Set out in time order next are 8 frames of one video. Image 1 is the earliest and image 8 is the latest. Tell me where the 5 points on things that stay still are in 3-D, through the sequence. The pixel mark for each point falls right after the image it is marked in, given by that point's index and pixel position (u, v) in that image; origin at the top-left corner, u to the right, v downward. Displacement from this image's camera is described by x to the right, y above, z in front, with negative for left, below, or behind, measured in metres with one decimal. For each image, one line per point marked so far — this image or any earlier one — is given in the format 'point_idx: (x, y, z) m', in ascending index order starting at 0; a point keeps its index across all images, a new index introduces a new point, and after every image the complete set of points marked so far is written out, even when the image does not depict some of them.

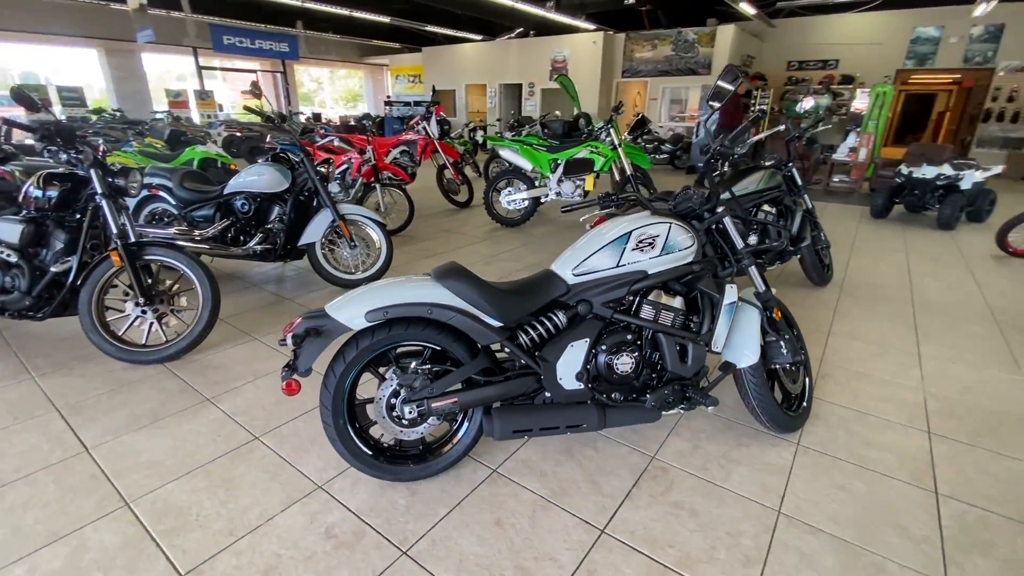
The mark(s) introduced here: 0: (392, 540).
0: (-0.3, -0.7, +1.4) m
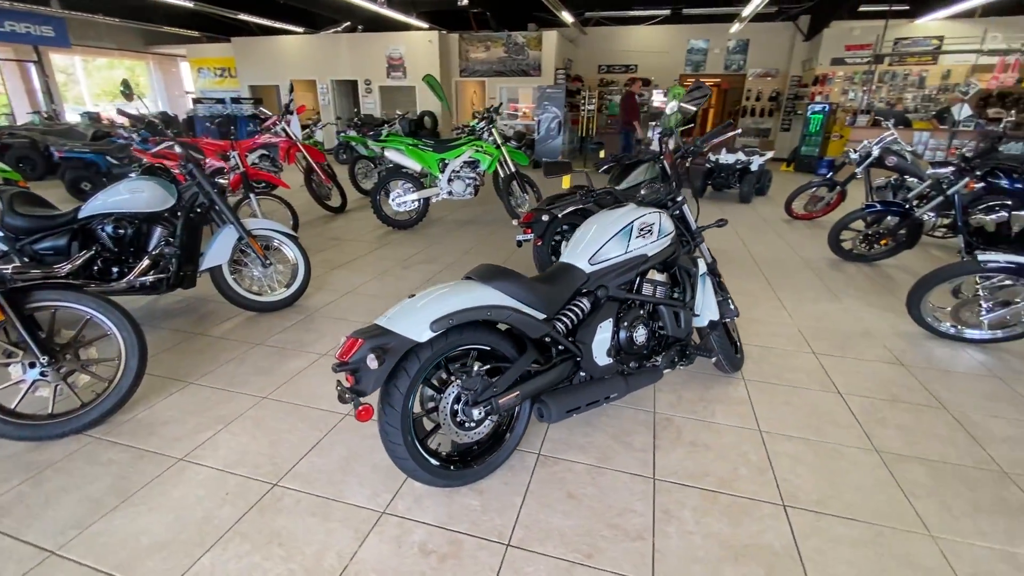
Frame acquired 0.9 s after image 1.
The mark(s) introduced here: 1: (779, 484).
0: (-0.1, -0.8, +1.5) m
1: (+1.0, -0.7, +1.7) m
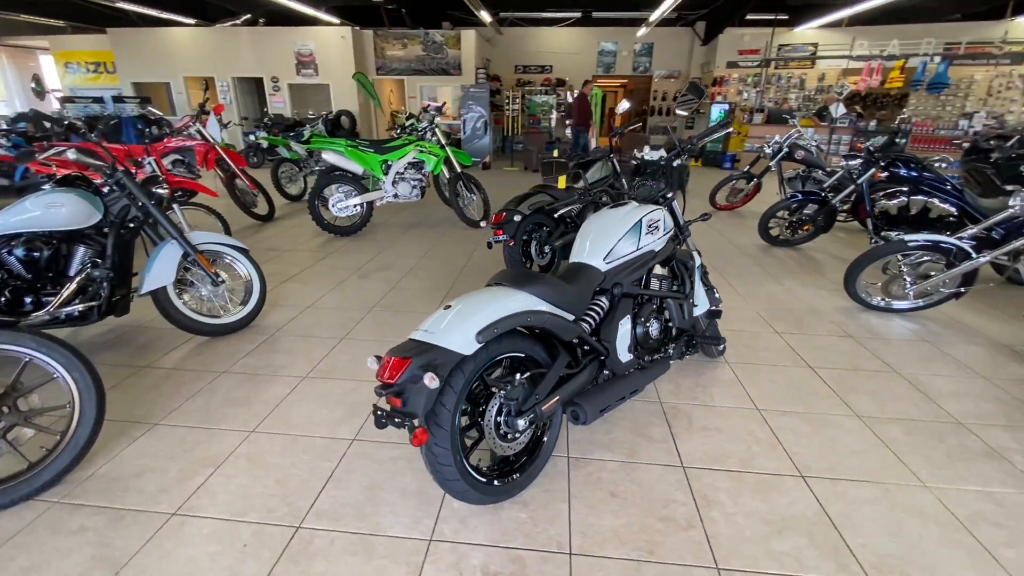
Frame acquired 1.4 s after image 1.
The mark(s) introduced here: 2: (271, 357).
0: (+0.1, -0.8, +1.4) m
1: (+1.1, -0.6, +1.9) m
2: (-1.2, -0.4, +2.5) m
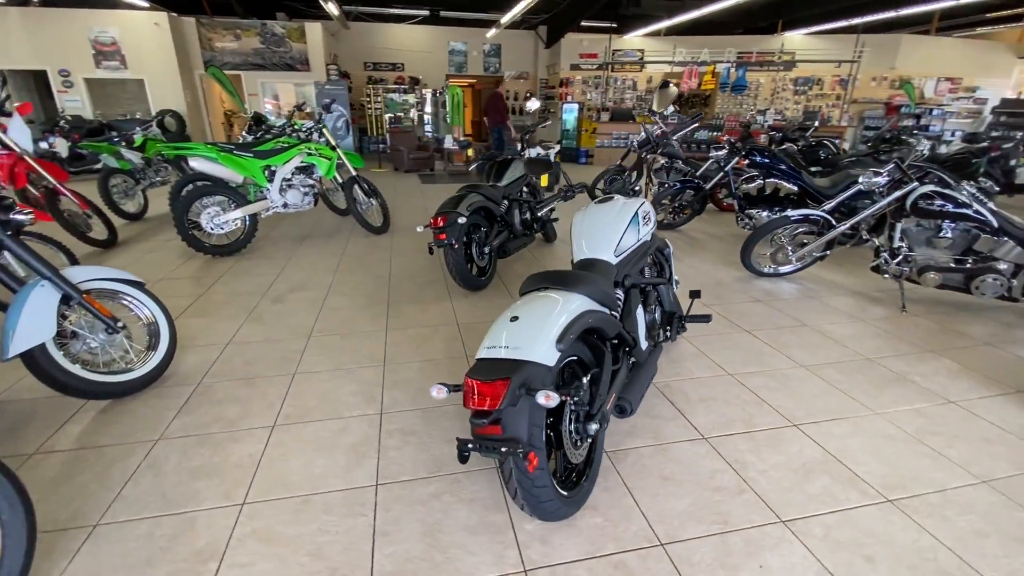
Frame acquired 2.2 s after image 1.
0: (+0.4, -0.8, +1.4) m
1: (+1.2, -0.5, +2.1) m
2: (-1.2, -0.5, +2.0) m
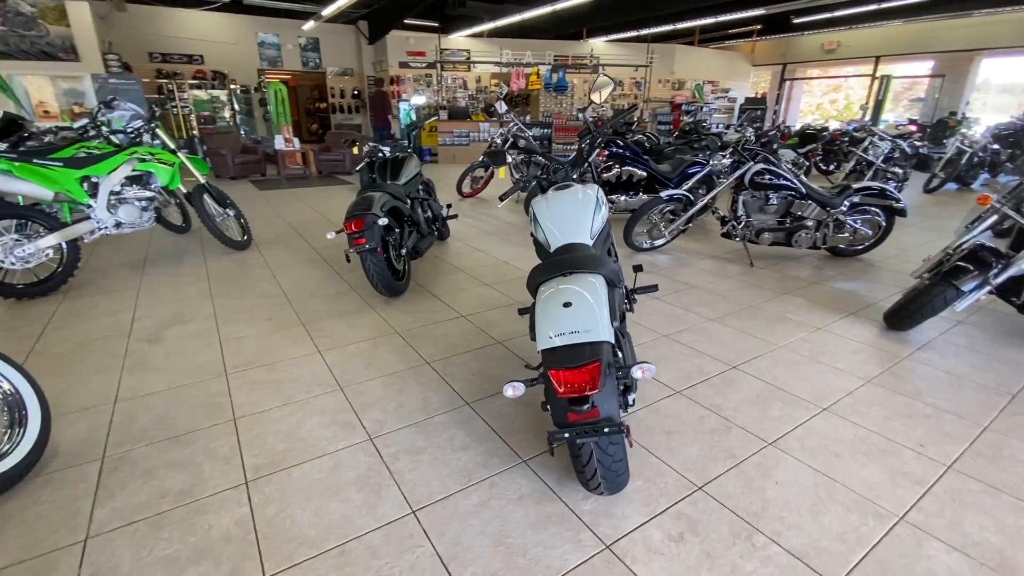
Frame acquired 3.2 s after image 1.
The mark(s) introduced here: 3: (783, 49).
0: (+0.6, -0.7, +1.6) m
1: (+1.0, -0.4, +2.5) m
2: (-1.2, -0.6, +1.6) m
3: (+7.8, +6.9, +13.9) m
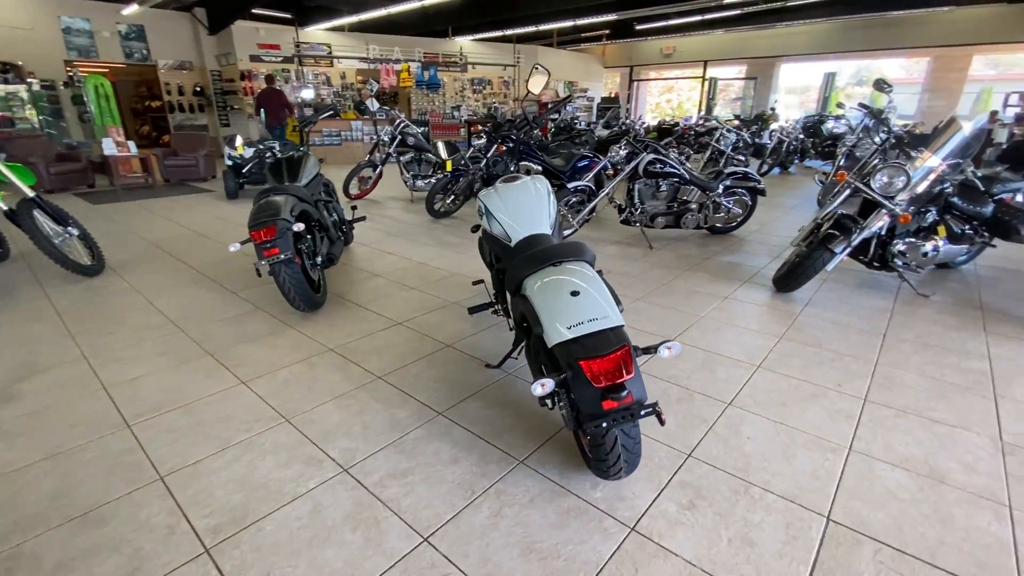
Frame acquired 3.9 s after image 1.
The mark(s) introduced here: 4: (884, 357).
0: (+0.6, -0.6, +1.7) m
1: (+0.8, -0.3, +2.6) m
2: (-1.1, -0.7, +1.2) m
3: (+3.7, +7.4, +15.3) m
4: (+1.9, -0.3, +2.4) m
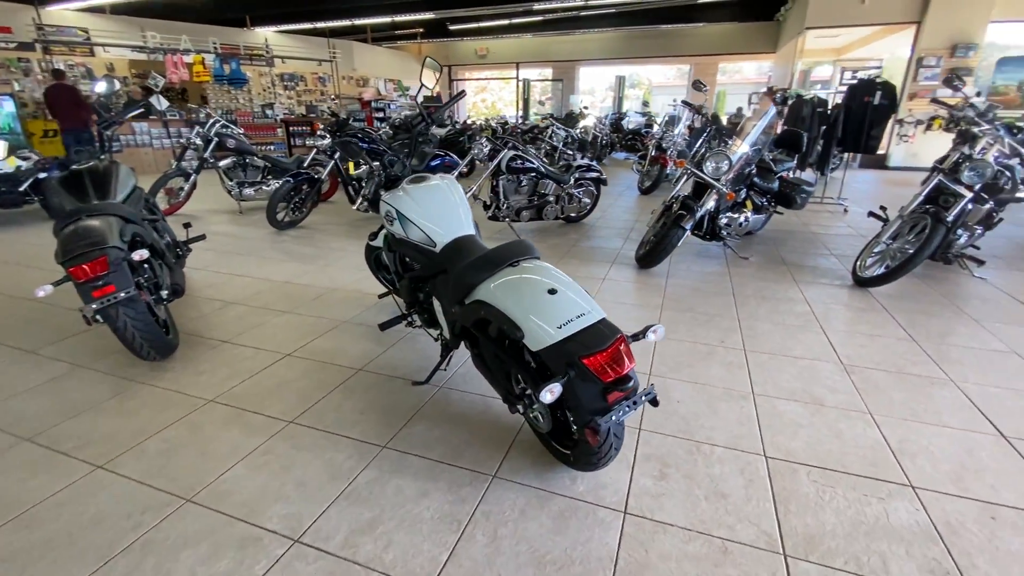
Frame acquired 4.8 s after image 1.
0: (+0.4, -0.5, +1.7) m
1: (+0.3, -0.2, +2.7) m
2: (-1.0, -0.9, +0.8) m
3: (-2.2, +7.5, +15.5) m
4: (+1.4, -0.1, +2.9) m
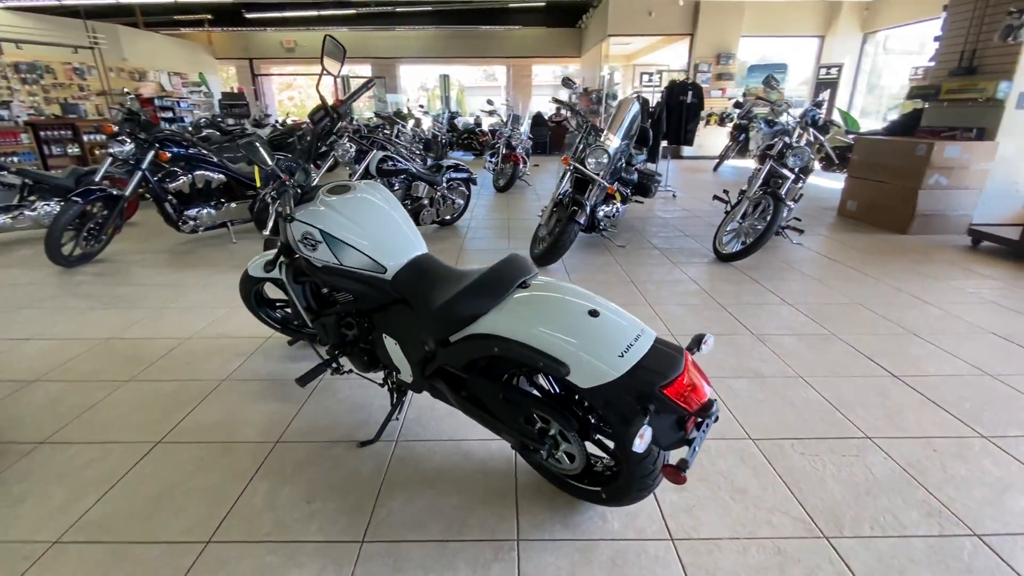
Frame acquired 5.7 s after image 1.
0: (+0.4, -0.6, +1.6) m
1: (-0.1, -0.3, +2.5) m
2: (-0.5, -1.0, +0.3) m
3: (-7.6, +6.8, +13.6) m
4: (+0.8, -0.1, +3.0) m
